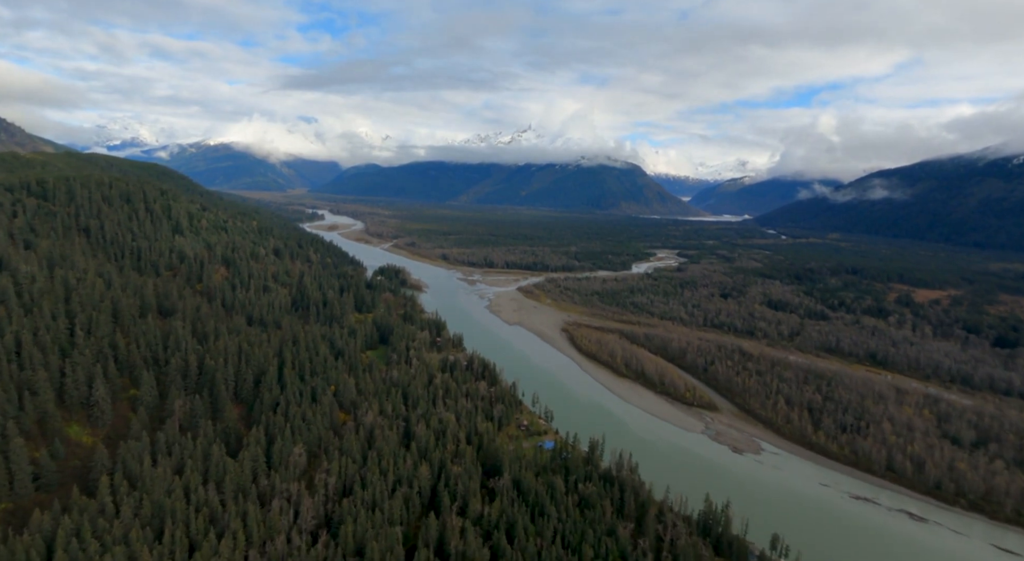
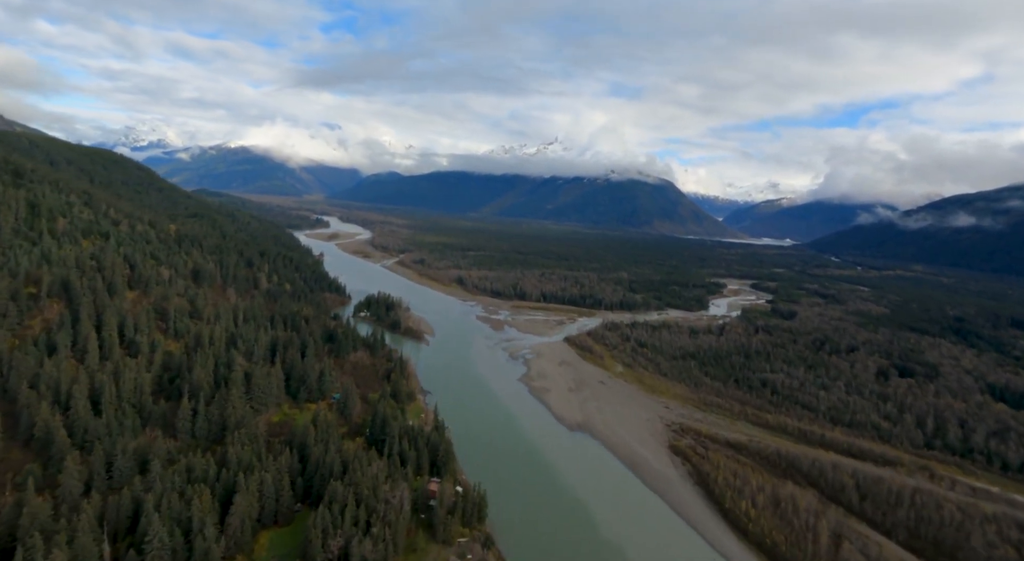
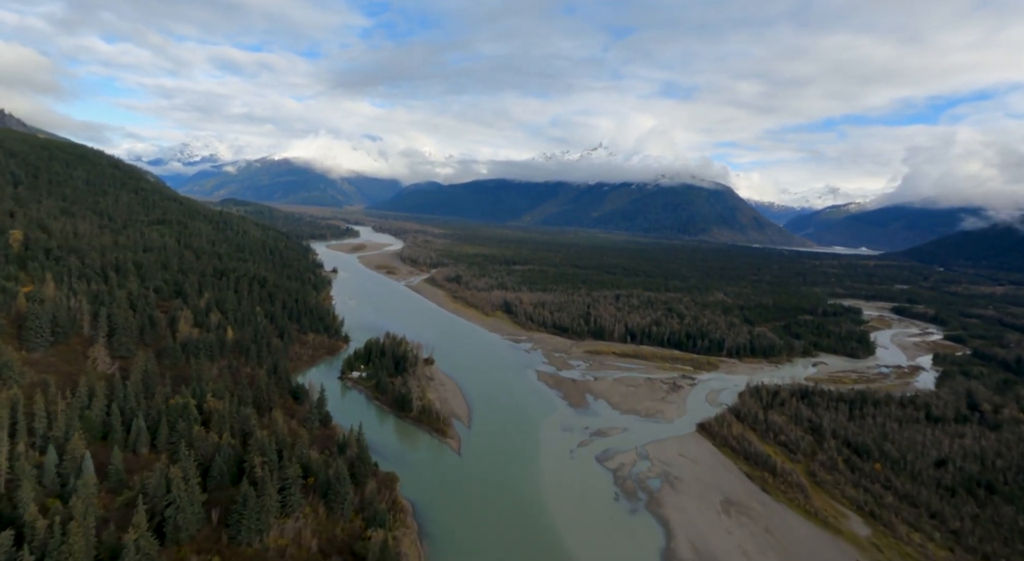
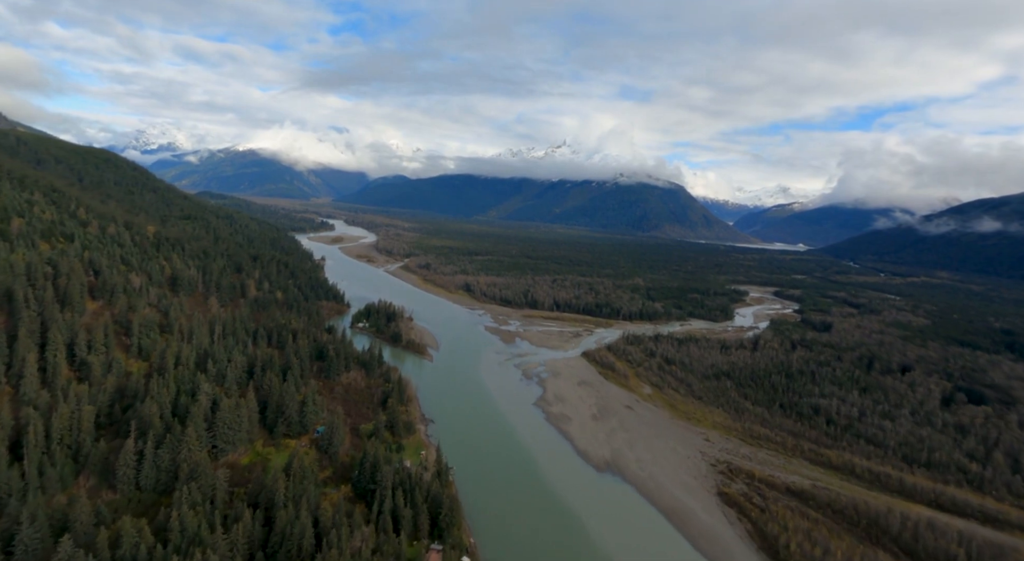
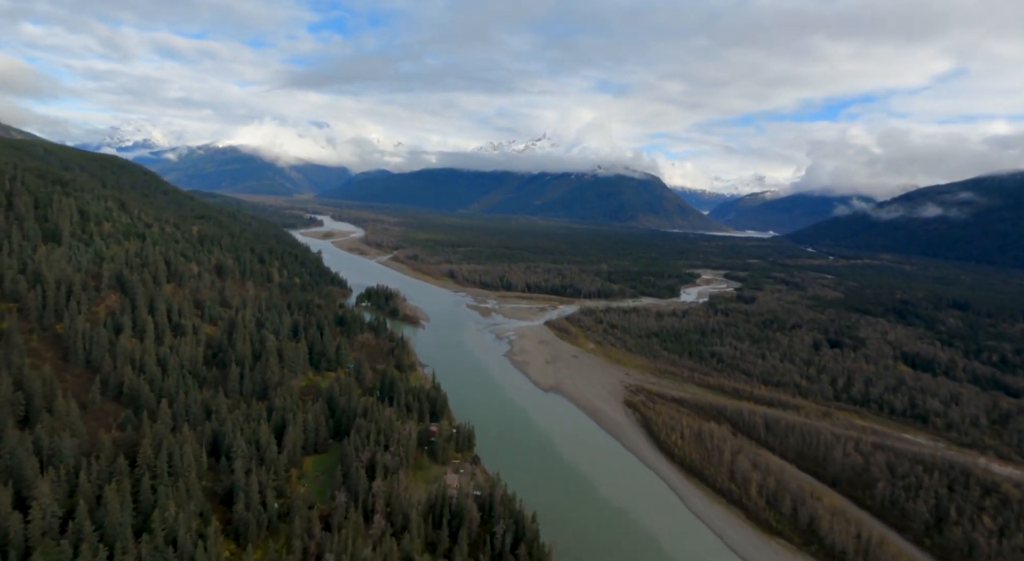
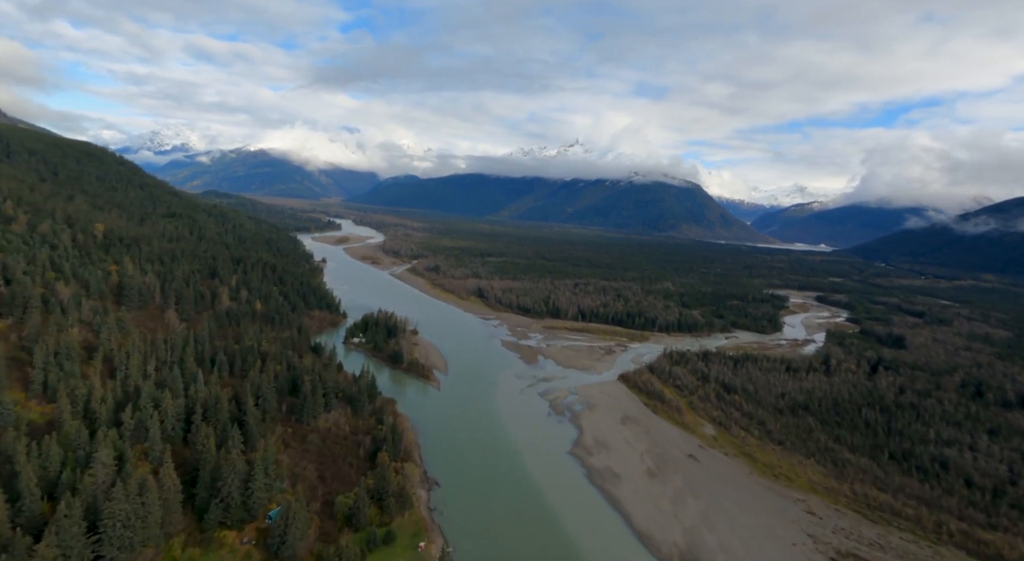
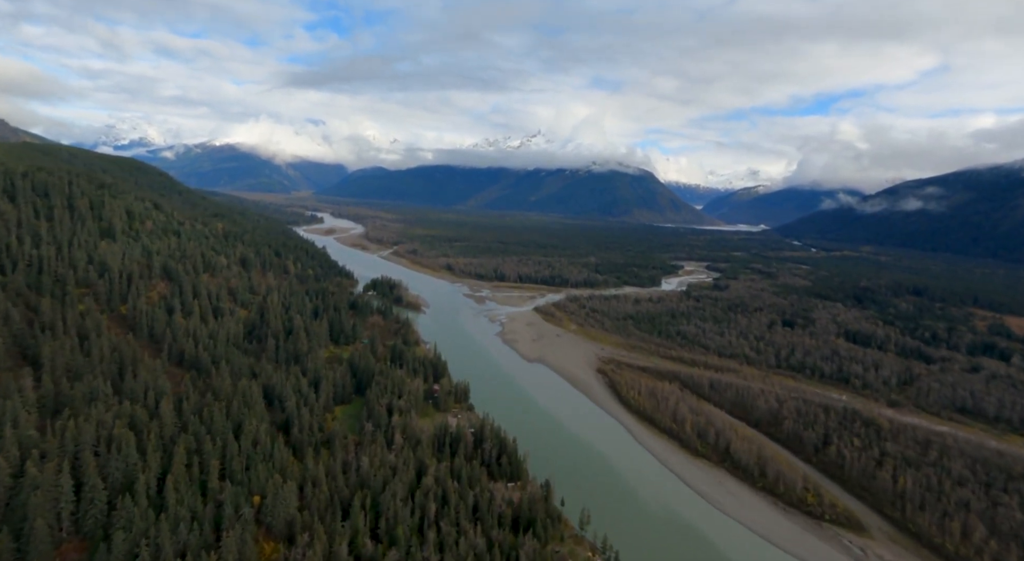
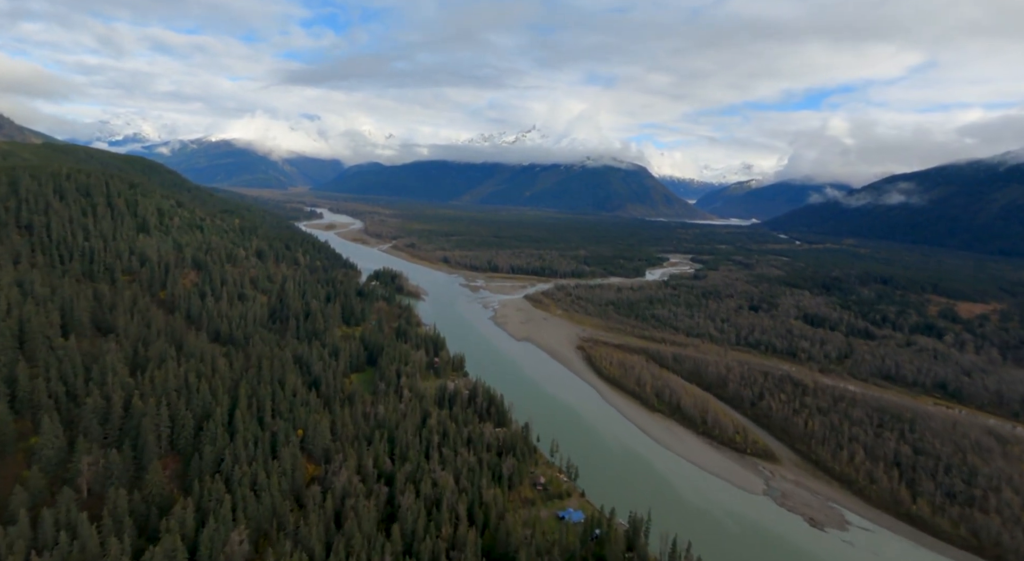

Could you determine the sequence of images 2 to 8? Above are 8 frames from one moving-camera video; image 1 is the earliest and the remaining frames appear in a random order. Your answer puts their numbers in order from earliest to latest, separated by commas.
8, 7, 5, 2, 4, 6, 3
